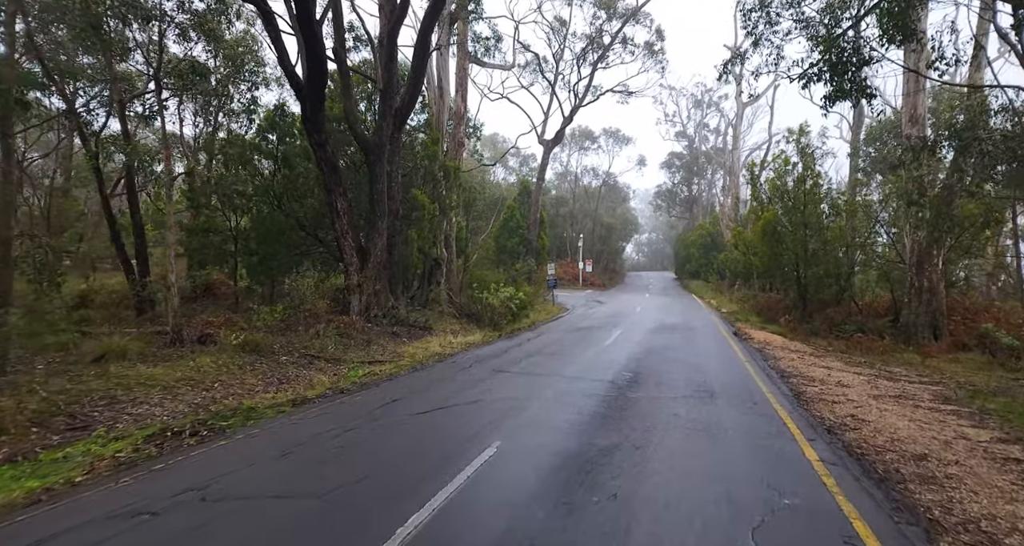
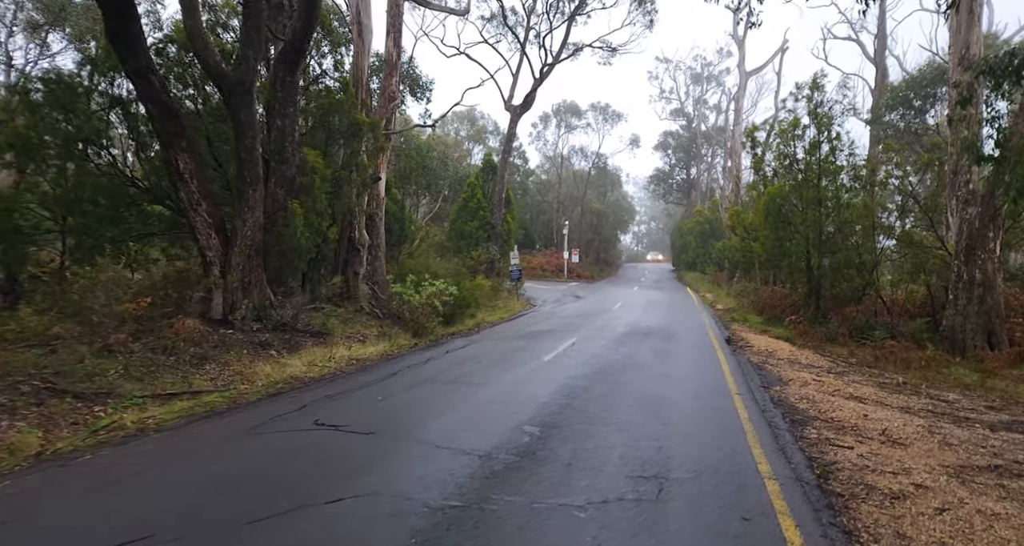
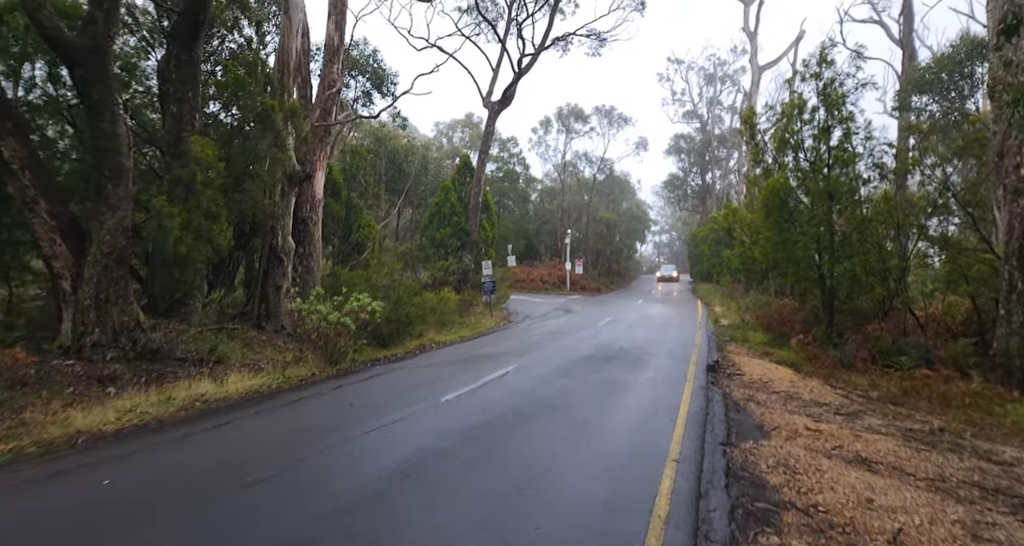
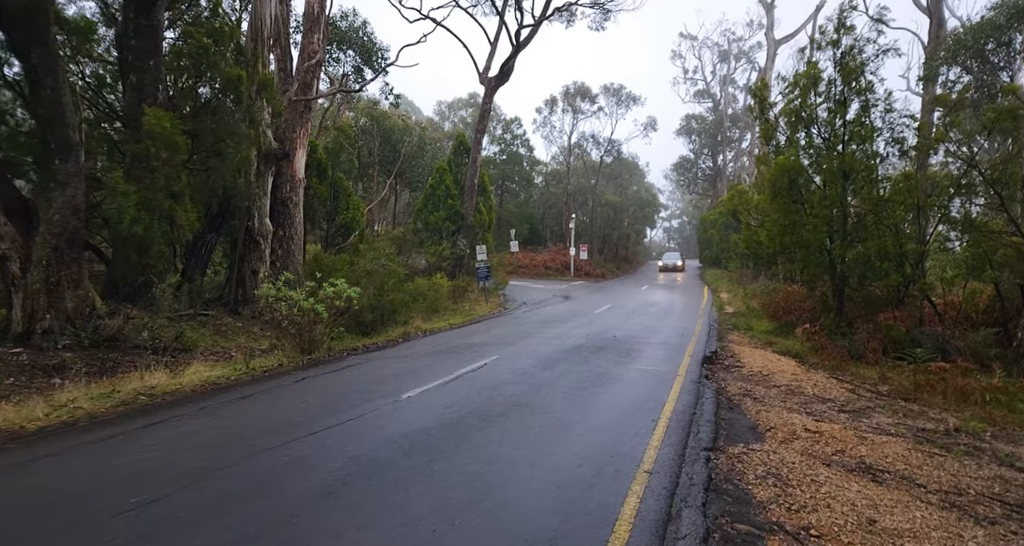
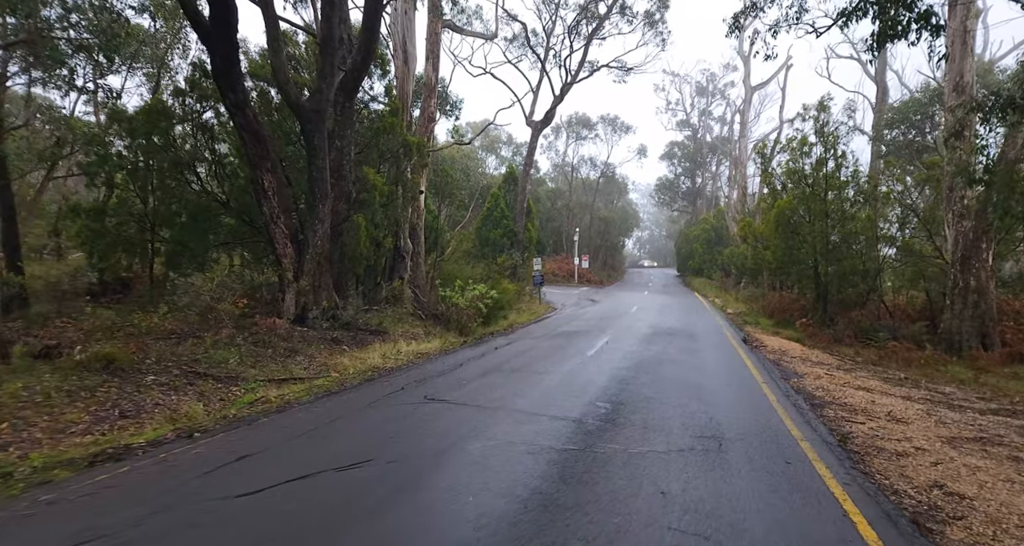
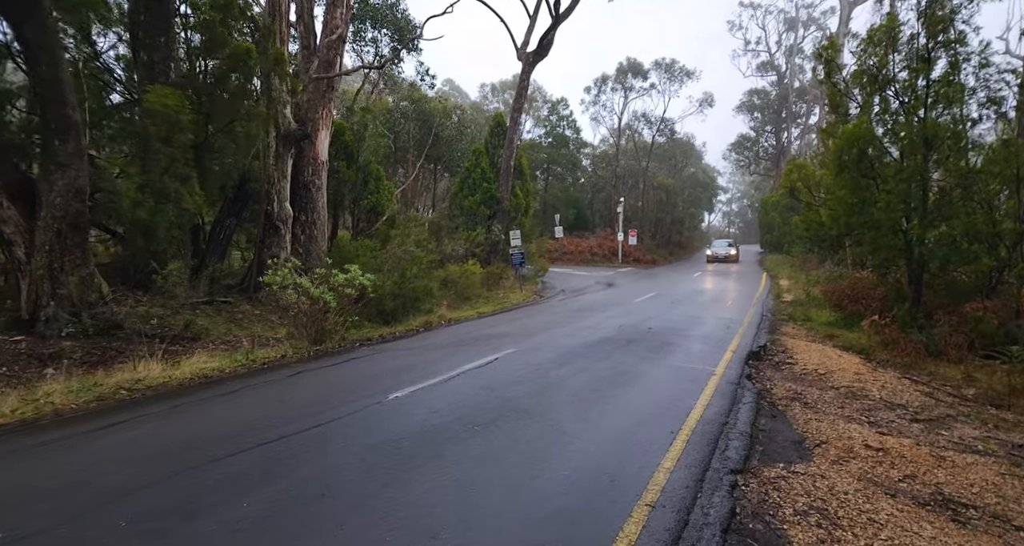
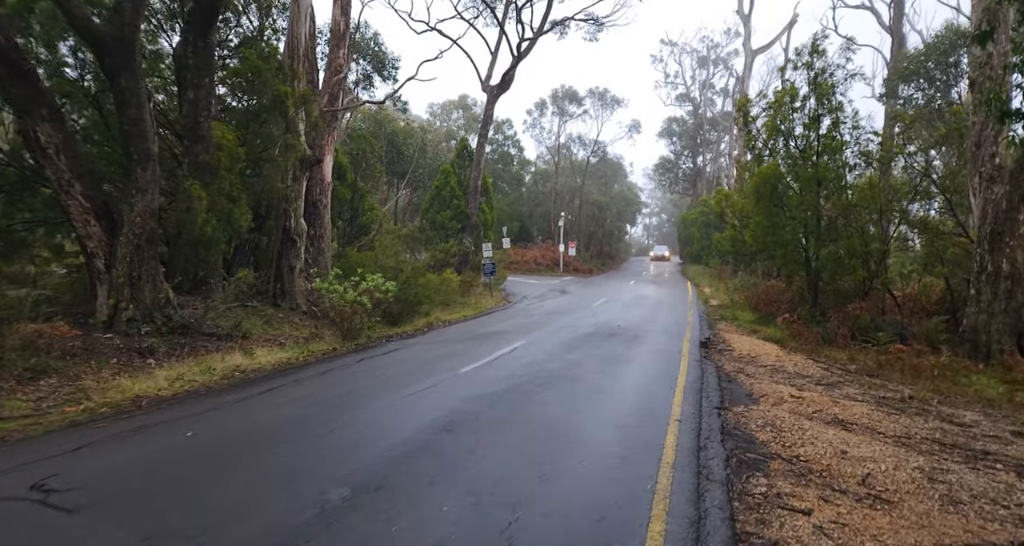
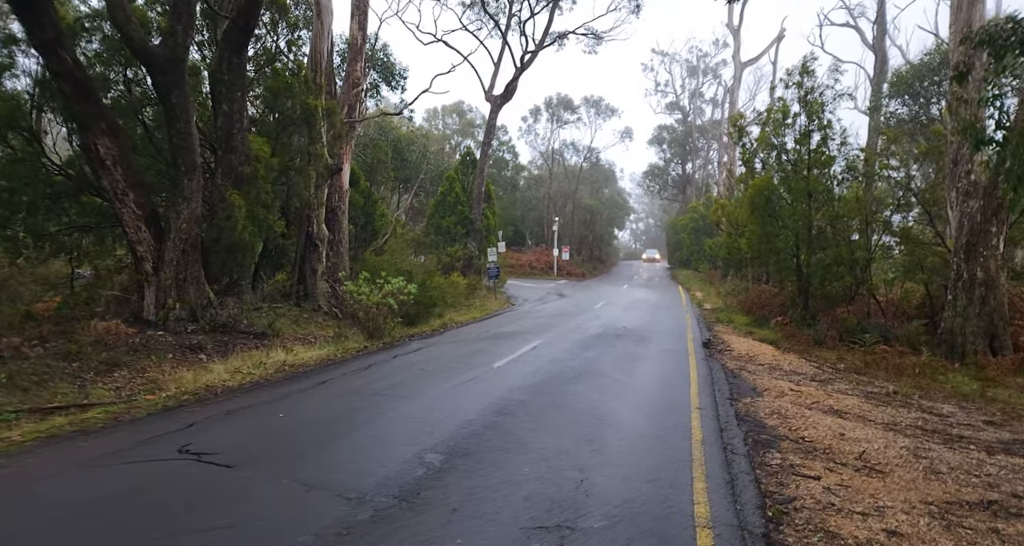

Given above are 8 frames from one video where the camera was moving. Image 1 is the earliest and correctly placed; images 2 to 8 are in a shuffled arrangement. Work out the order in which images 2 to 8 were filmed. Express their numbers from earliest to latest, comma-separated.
5, 2, 8, 7, 3, 4, 6
